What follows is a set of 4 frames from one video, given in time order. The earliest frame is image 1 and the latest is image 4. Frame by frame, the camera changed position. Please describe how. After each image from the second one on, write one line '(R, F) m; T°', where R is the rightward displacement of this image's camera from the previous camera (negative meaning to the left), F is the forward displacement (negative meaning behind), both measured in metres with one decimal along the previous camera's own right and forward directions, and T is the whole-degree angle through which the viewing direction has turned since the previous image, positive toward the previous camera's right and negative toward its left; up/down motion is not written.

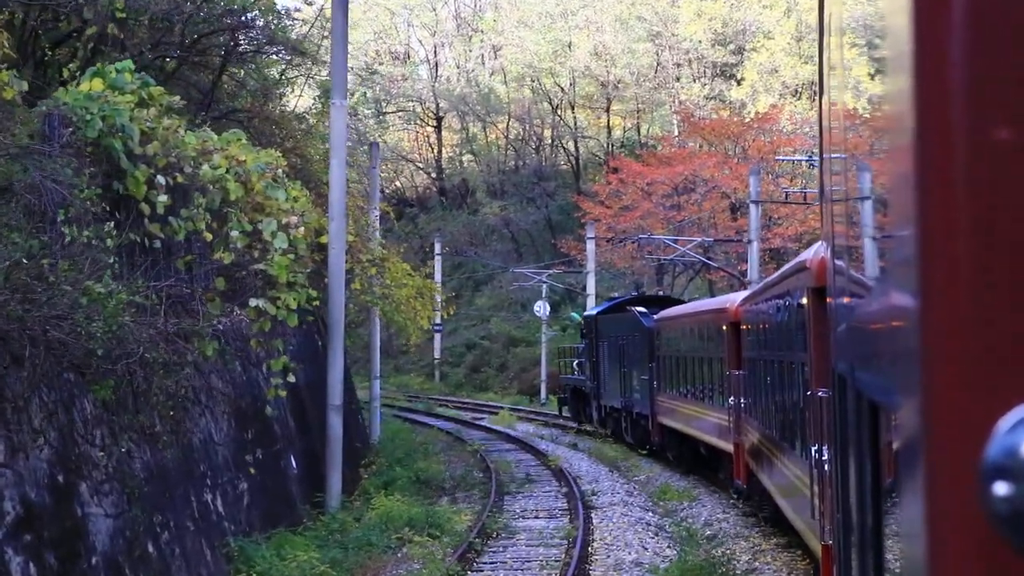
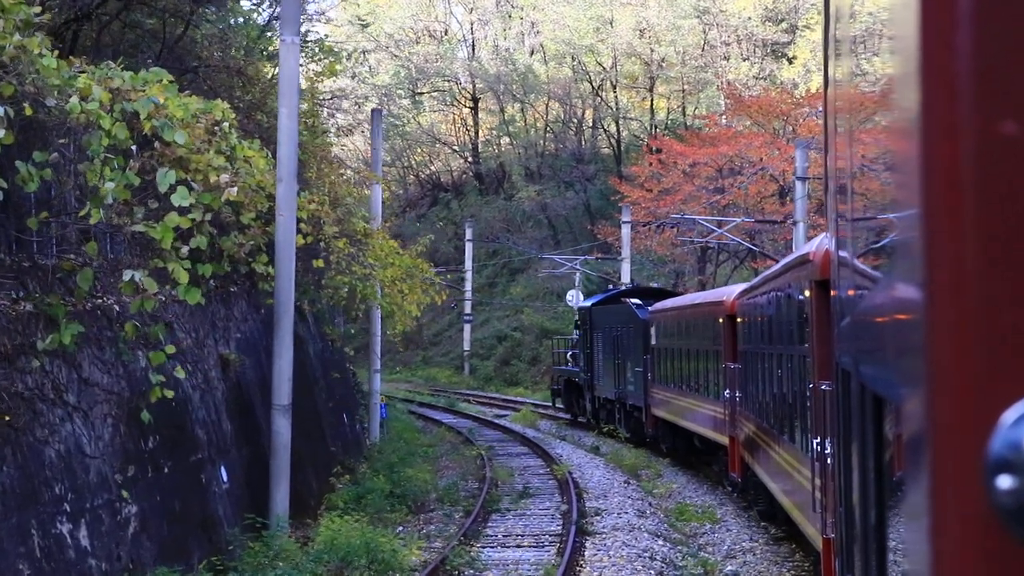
(+0.4, +2.6) m; -1°
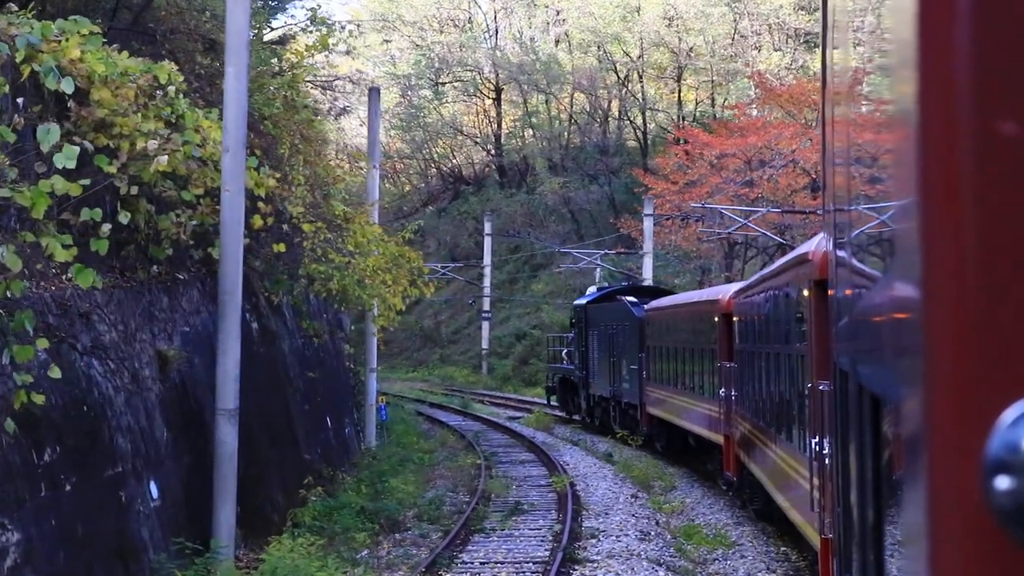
(+0.2, +1.7) m; -1°
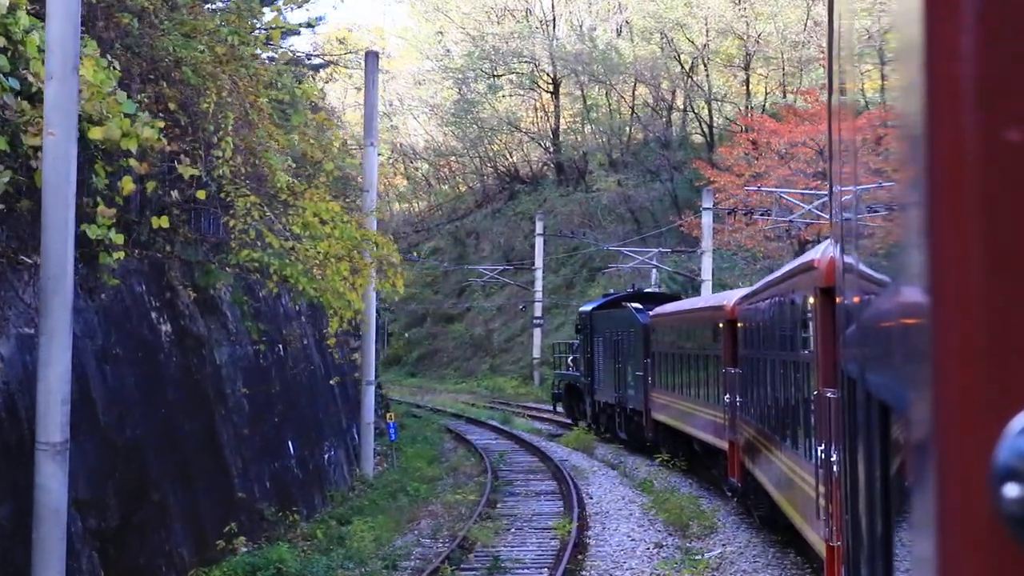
(+0.4, +3.1) m; -2°
